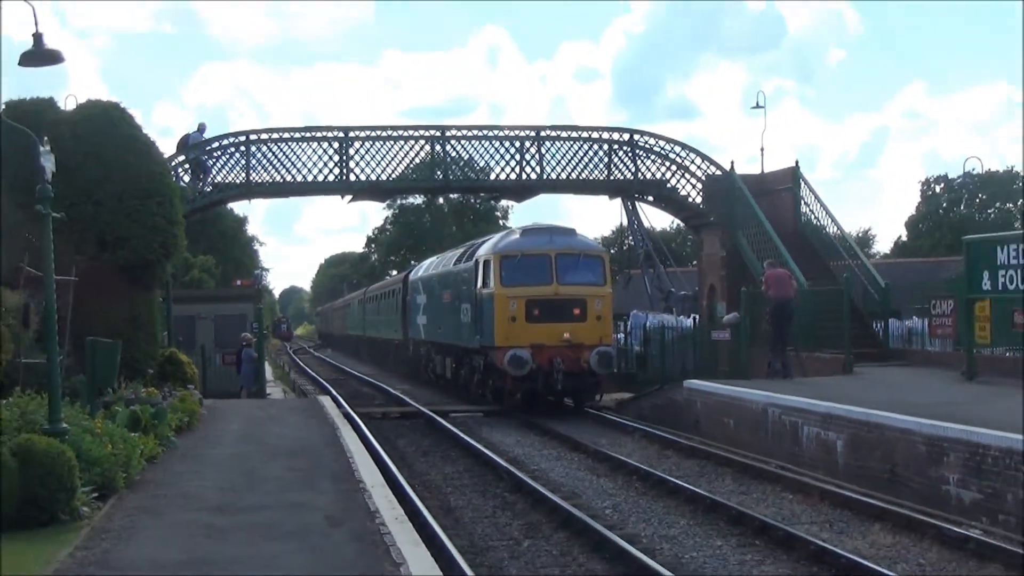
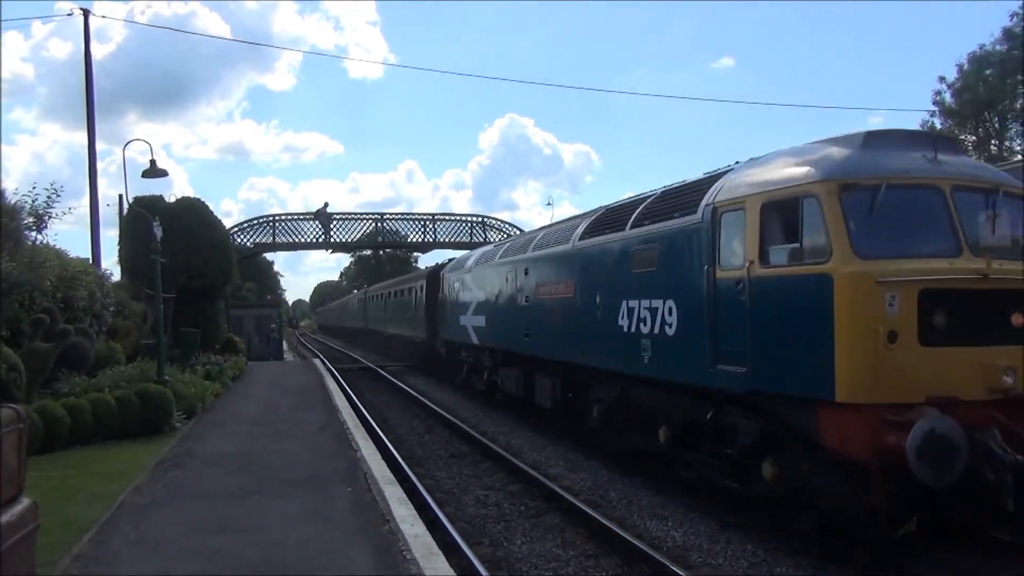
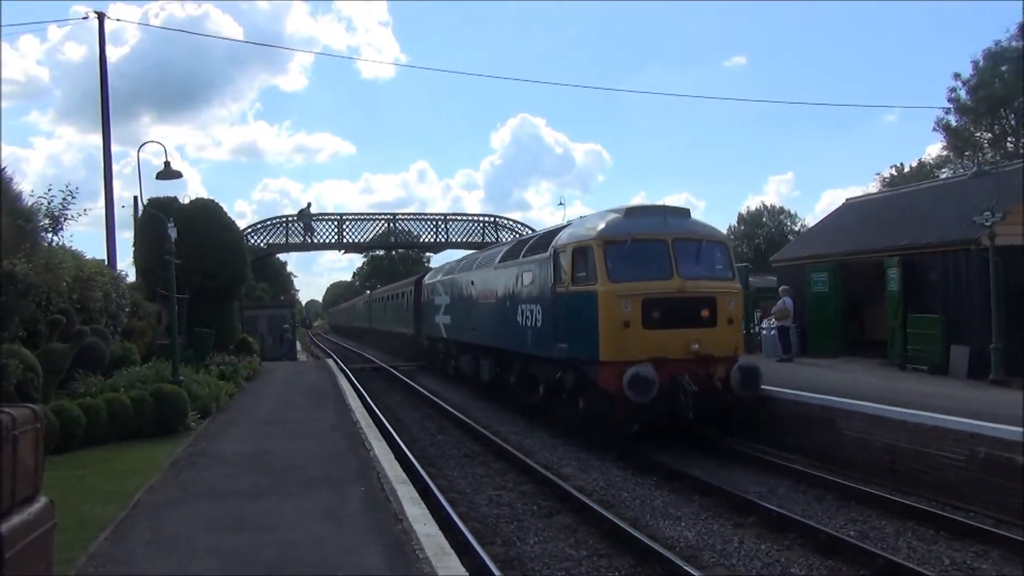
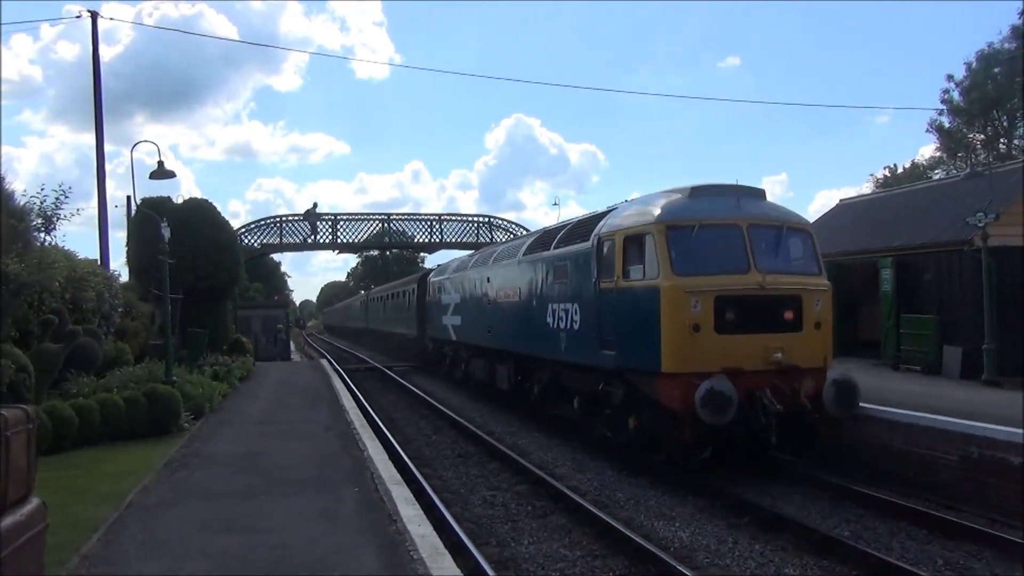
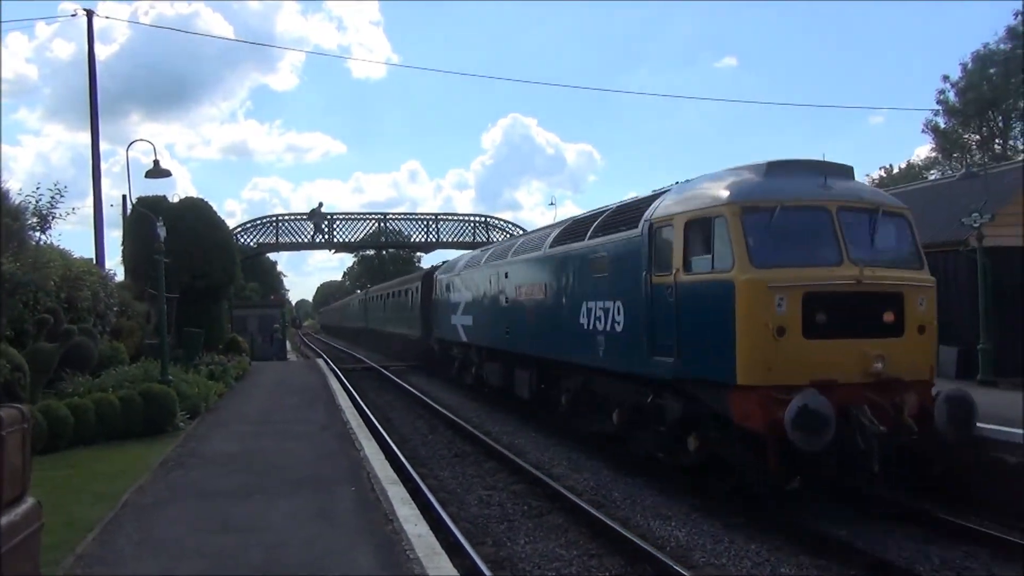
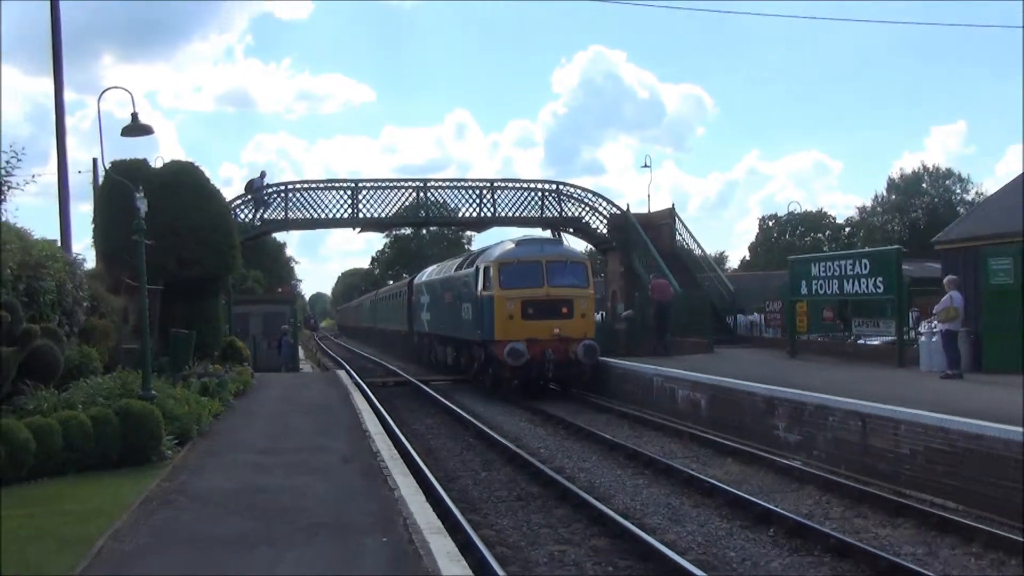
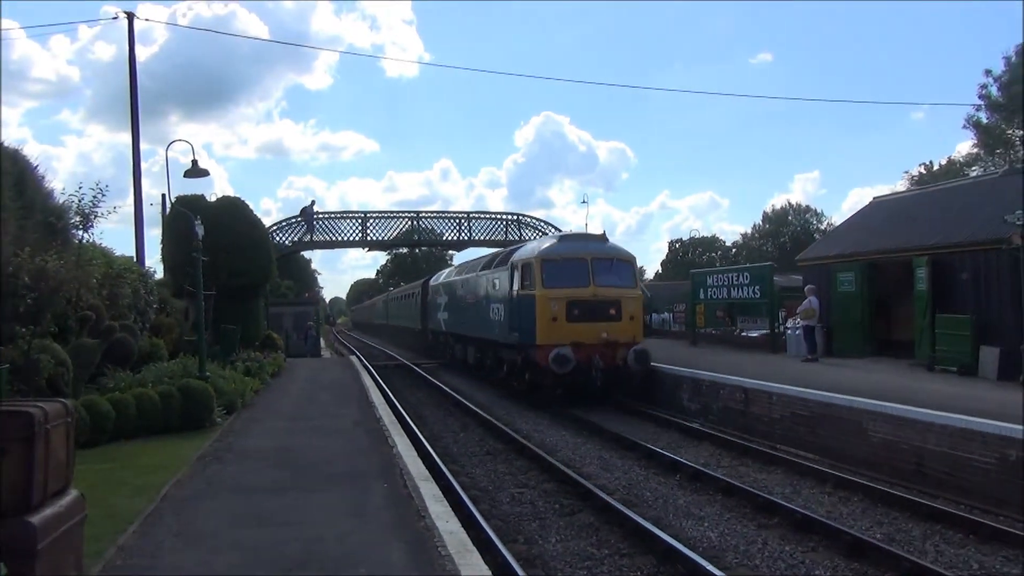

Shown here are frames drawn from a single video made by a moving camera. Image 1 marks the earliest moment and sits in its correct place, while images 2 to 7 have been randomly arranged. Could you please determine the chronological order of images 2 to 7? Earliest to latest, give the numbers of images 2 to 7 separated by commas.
6, 7, 3, 4, 5, 2
